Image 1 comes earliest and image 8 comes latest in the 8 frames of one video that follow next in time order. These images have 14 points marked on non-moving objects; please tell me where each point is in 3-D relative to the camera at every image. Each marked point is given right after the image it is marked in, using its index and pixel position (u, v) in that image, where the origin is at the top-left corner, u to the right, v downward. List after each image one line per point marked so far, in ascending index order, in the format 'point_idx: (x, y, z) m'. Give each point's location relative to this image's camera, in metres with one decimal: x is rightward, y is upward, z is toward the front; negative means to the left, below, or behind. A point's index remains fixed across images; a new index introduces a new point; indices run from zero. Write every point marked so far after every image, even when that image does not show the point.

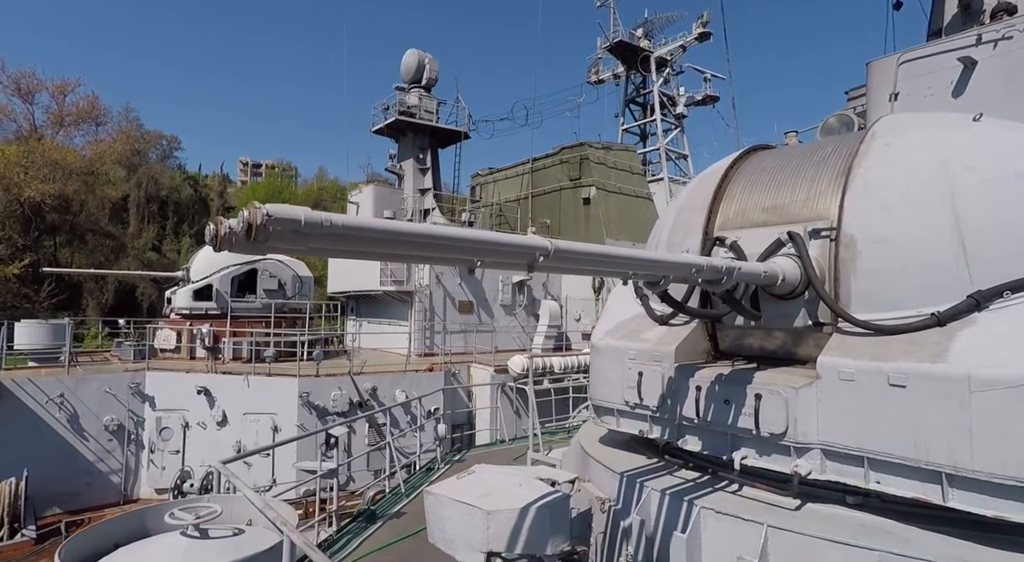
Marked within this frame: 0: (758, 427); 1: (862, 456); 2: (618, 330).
0: (+1.7, -1.0, +4.2) m
1: (+2.2, -1.1, +3.7) m
2: (+1.0, -0.5, +5.7) m
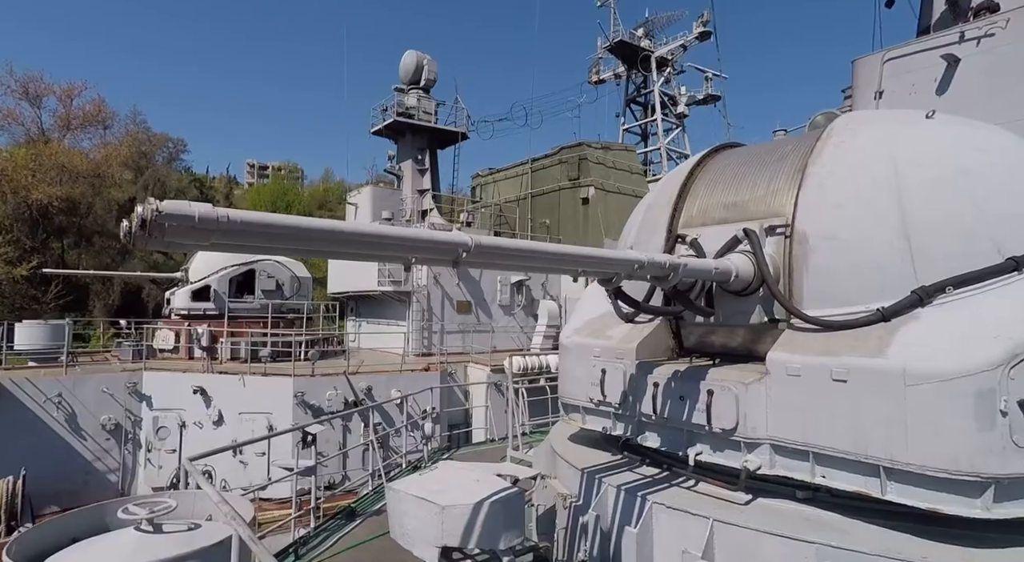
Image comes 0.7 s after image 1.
0: (+1.4, -1.0, +4.2) m
1: (+1.9, -1.1, +3.8) m
2: (+0.7, -0.4, +5.7) m
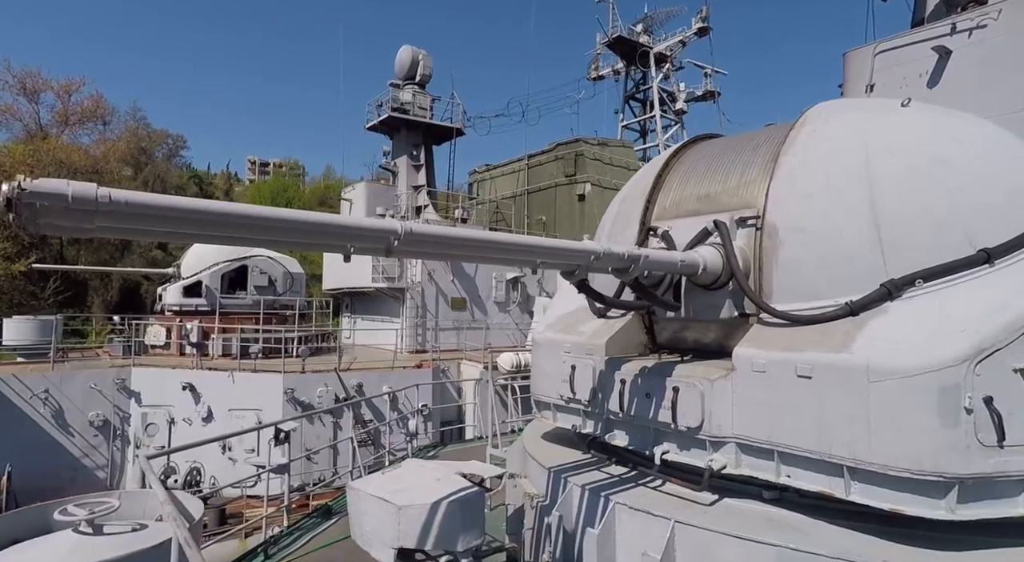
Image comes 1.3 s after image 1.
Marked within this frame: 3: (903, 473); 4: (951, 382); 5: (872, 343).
0: (+1.1, -0.9, +4.1) m
1: (+1.6, -1.0, +3.6) m
2: (+0.4, -0.4, +5.6) m
3: (+2.0, -1.0, +3.1) m
4: (+2.2, -0.5, +3.0) m
5: (+2.0, -0.3, +3.3) m
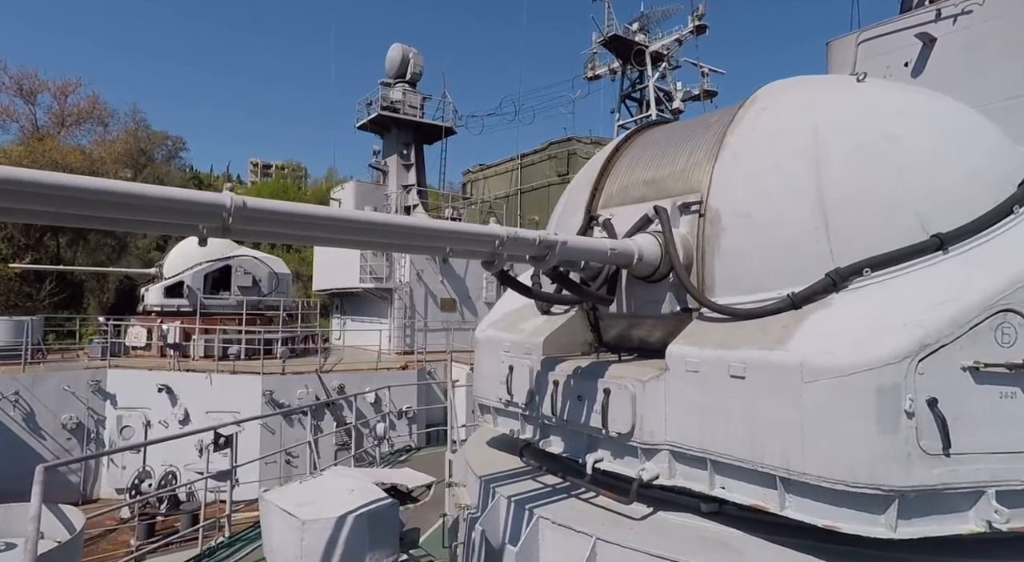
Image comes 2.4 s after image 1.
0: (+0.6, -0.9, +3.7) m
1: (+1.1, -1.0, +3.3) m
2: (-0.1, -0.3, +5.2) m
3: (+1.5, -0.9, +2.7) m
4: (+1.7, -0.4, +2.7) m
5: (+1.5, -0.3, +3.0) m
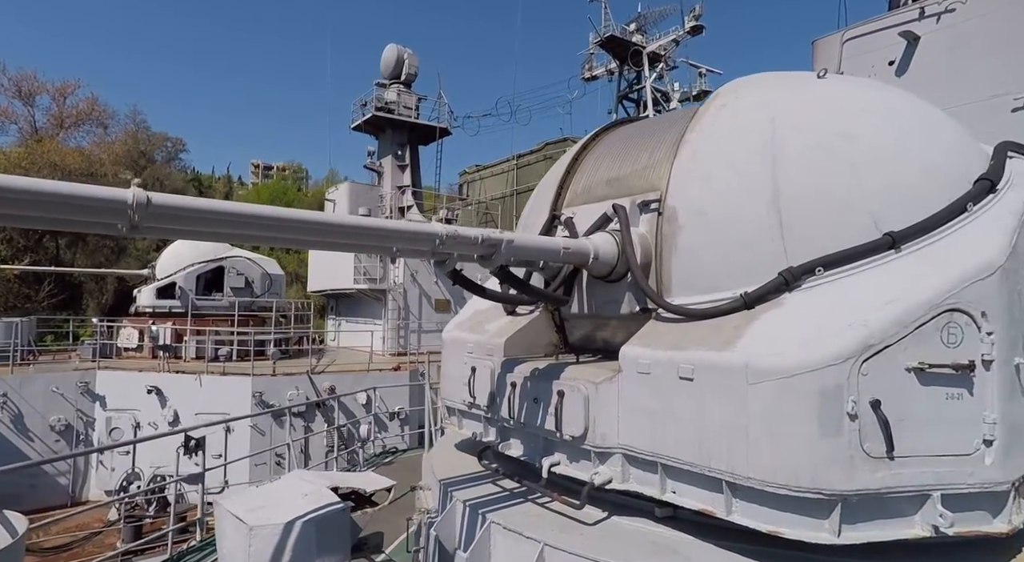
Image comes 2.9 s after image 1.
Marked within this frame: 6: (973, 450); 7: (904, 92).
0: (+0.3, -0.9, +3.6) m
1: (+0.8, -1.0, +3.2) m
2: (-0.4, -0.3, +5.2) m
3: (+1.2, -0.9, +2.6) m
4: (+1.4, -0.4, +2.6) m
5: (+1.2, -0.3, +2.9) m
6: (+2.1, -0.8, +2.7) m
7: (+2.4, +1.2, +3.7) m
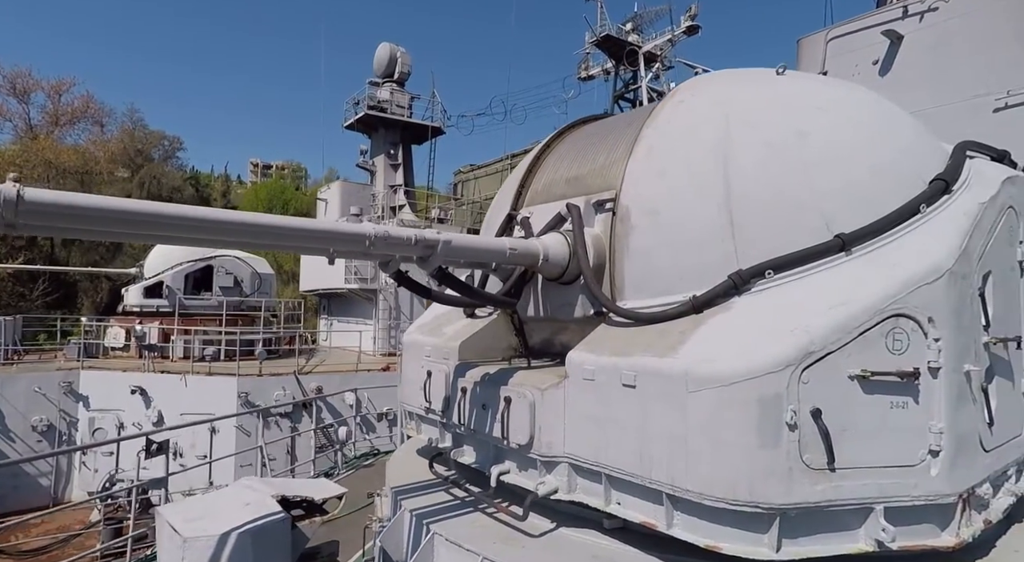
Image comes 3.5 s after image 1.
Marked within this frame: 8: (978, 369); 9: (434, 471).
0: (0.0, -0.9, +3.5) m
1: (+0.5, -1.0, +3.1) m
2: (-0.7, -0.4, +5.0) m
3: (+0.9, -0.9, +2.5) m
4: (+1.1, -0.5, +2.5) m
5: (+0.9, -0.3, +2.8) m
6: (+1.7, -0.8, +2.6) m
7: (+2.1, +1.1, +3.6) m
8: (+2.2, -0.4, +2.9) m
9: (-0.6, -1.4, +4.4) m
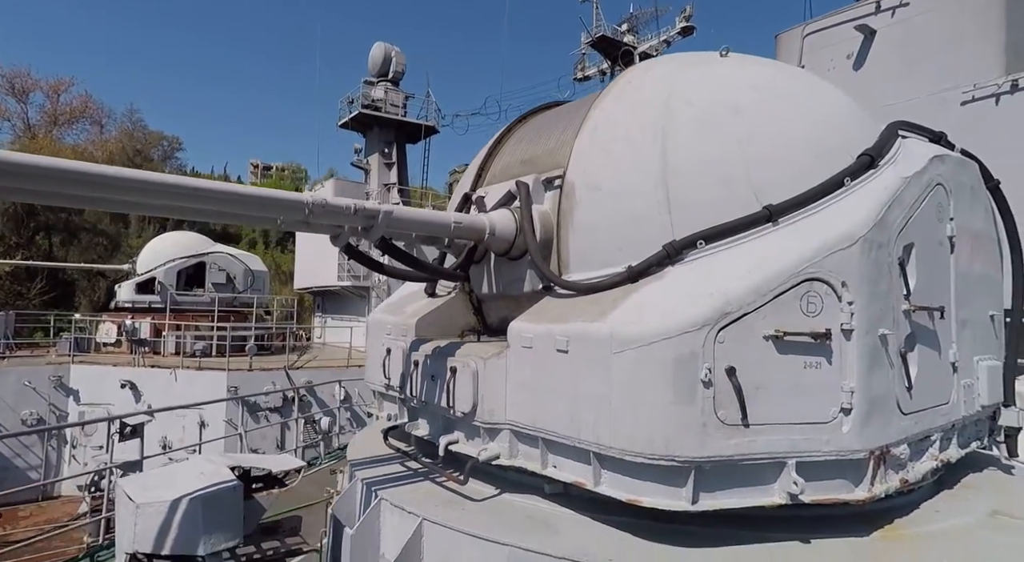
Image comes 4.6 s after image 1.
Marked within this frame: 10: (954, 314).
0: (-0.4, -0.7, +3.6) m
1: (+0.1, -0.8, +3.2) m
2: (-1.0, -0.2, +5.1) m
3: (+0.5, -0.8, +2.6) m
4: (+0.7, -0.3, +2.6) m
5: (+0.5, -0.1, +2.9) m
6: (+1.4, -0.6, +2.7) m
7: (+1.8, +1.3, +3.7) m
8: (+1.9, -0.3, +3.0) m
9: (-0.9, -1.2, +4.5) m
10: (+2.7, -0.2, +3.6) m
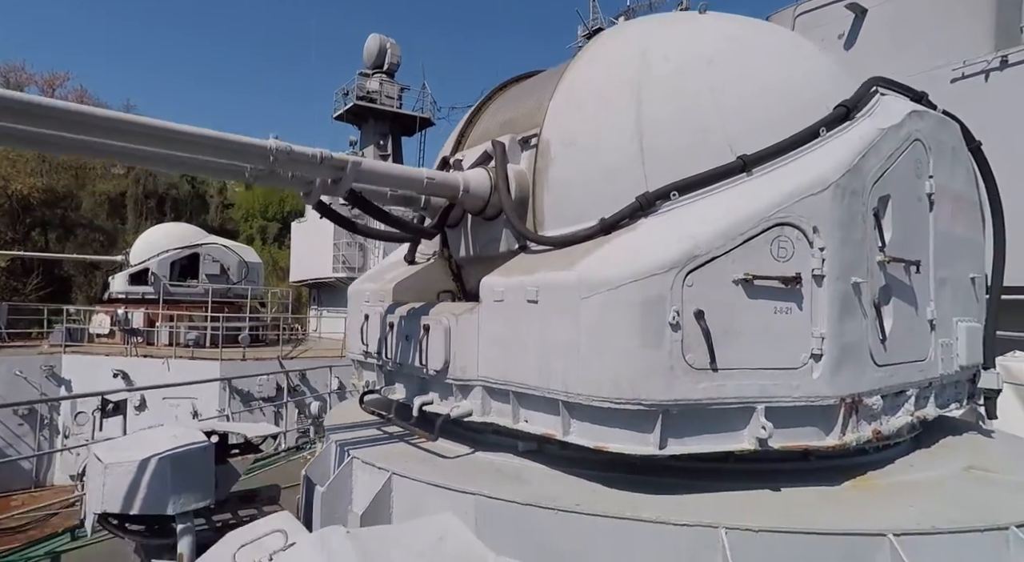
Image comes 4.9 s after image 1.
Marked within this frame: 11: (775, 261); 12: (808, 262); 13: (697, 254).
0: (-0.5, -0.5, +3.6) m
1: (0.0, -0.6, +3.1) m
2: (-1.2, +0.1, +5.1) m
3: (+0.4, -0.5, +2.6) m
4: (+0.6, -0.1, +2.5) m
5: (+0.4, +0.1, +2.8) m
6: (+1.3, -0.4, +2.7) m
7: (+1.6, +1.5, +3.7) m
8: (+1.7, 0.0, +2.9) m
9: (-1.1, -1.0, +4.5) m
10: (+2.5, +0.1, +3.6) m
11: (+1.2, +0.1, +2.7) m
12: (+1.3, +0.1, +2.7) m
13: (+0.8, +0.1, +2.6) m
